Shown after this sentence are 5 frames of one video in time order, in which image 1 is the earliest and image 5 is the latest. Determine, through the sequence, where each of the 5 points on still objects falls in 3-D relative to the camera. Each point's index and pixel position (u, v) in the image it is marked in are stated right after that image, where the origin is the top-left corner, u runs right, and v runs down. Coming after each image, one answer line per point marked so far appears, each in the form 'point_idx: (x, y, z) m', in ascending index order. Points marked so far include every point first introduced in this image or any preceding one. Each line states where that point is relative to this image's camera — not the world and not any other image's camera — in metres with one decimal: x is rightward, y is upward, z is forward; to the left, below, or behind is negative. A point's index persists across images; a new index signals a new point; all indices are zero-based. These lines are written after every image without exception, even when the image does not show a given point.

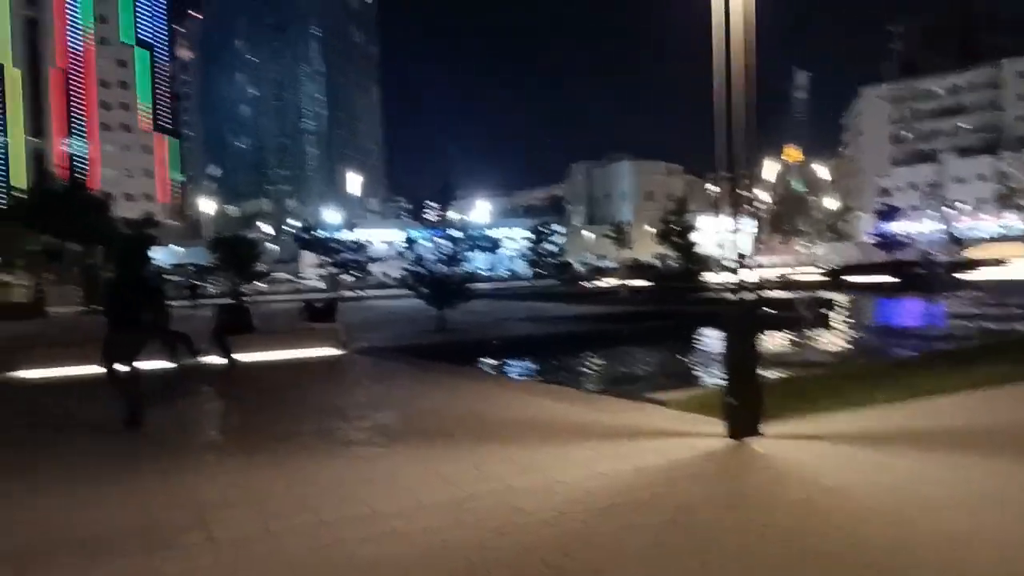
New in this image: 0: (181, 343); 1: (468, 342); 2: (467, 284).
0: (-4.7, -0.8, +13.5) m
1: (-0.8, -1.0, +15.8) m
2: (-0.9, +0.1, +18.9) m
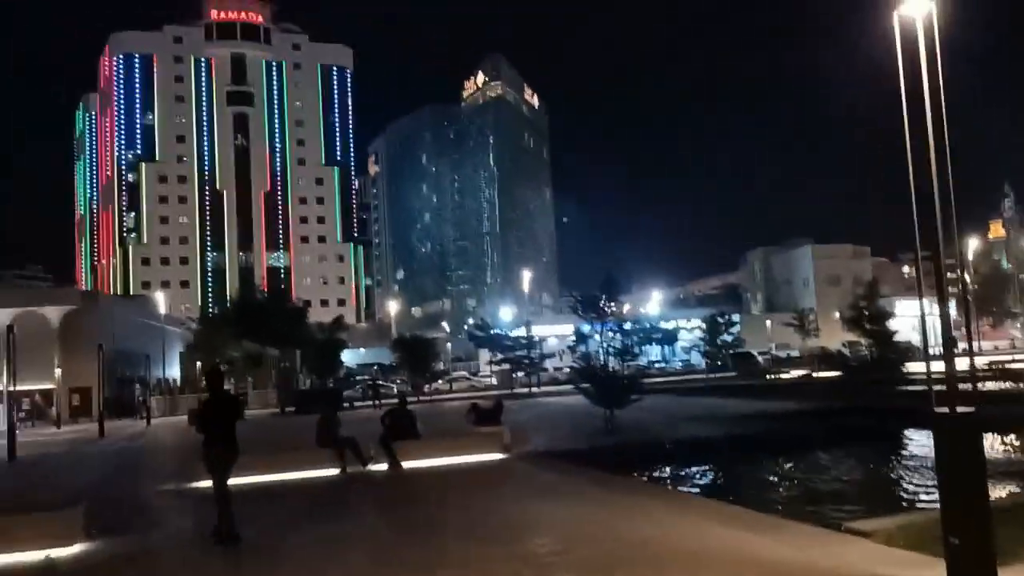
0: (-2.3, -2.3, +13.4) m
1: (+2.0, -2.6, +14.9) m
2: (+2.4, -1.8, +18.0) m
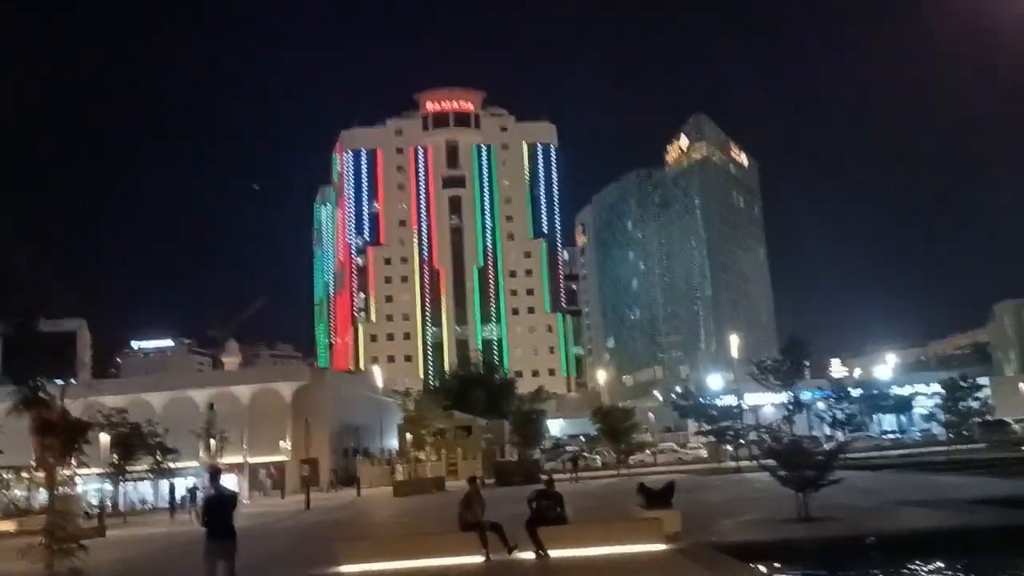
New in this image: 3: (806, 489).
0: (-0.2, -3.3, +12.4) m
1: (+4.3, -3.5, +12.9) m
2: (+5.5, -2.9, +15.9) m
3: (+4.8, -3.3, +15.5) m
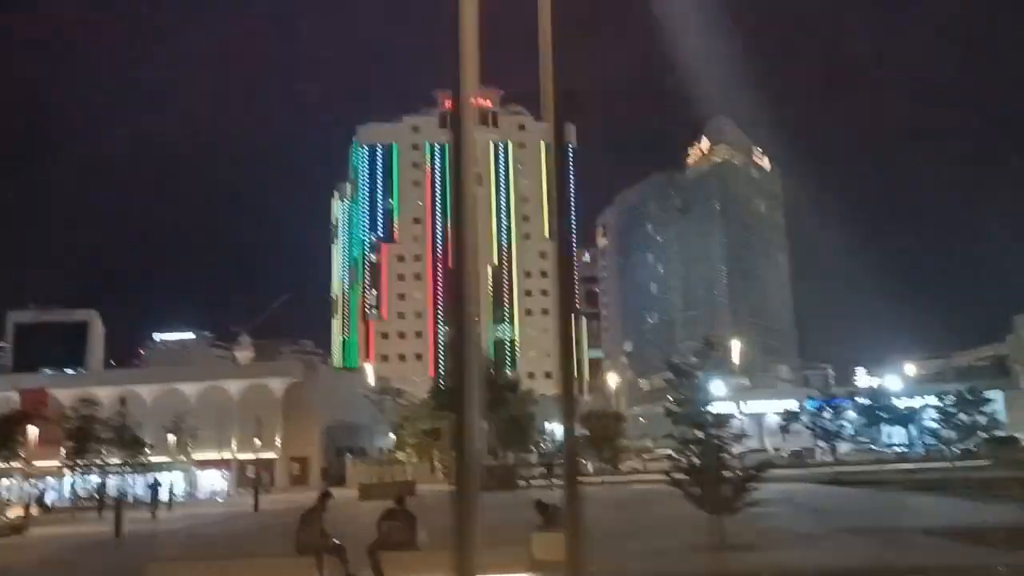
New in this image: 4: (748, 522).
0: (-2.0, -3.1, +10.8) m
1: (+2.5, -3.4, +11.2) m
2: (+3.7, -2.9, +14.2) m
3: (+3.1, -3.3, +13.8) m
4: (+4.0, -4.1, +16.3) m
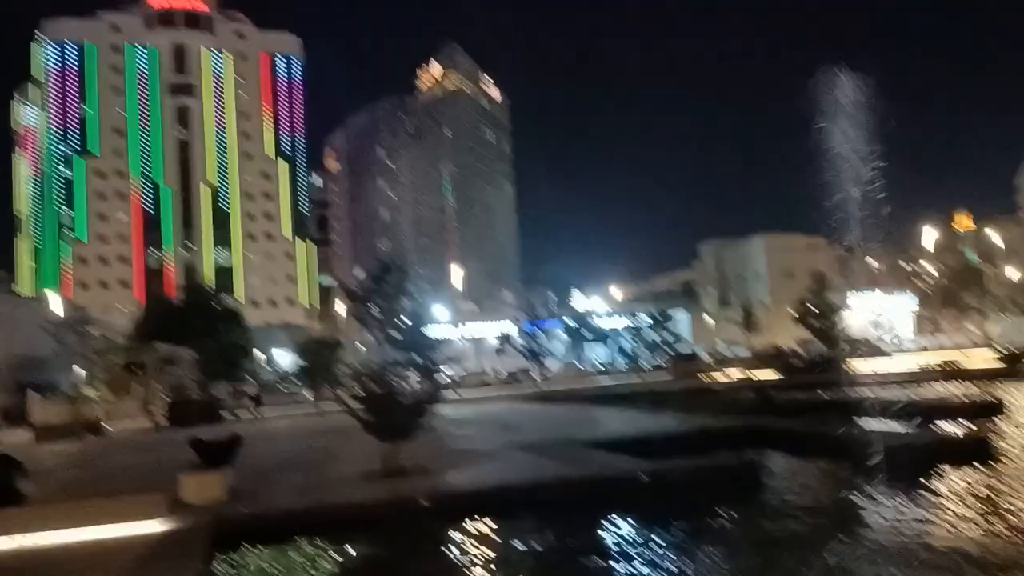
0: (-5.7, -2.2, +9.1) m
1: (-1.5, -2.5, +10.7) m
2: (-1.1, -1.7, +13.8) m
3: (-1.6, -2.1, +13.3) m
4: (-1.5, -2.7, +16.0) m
